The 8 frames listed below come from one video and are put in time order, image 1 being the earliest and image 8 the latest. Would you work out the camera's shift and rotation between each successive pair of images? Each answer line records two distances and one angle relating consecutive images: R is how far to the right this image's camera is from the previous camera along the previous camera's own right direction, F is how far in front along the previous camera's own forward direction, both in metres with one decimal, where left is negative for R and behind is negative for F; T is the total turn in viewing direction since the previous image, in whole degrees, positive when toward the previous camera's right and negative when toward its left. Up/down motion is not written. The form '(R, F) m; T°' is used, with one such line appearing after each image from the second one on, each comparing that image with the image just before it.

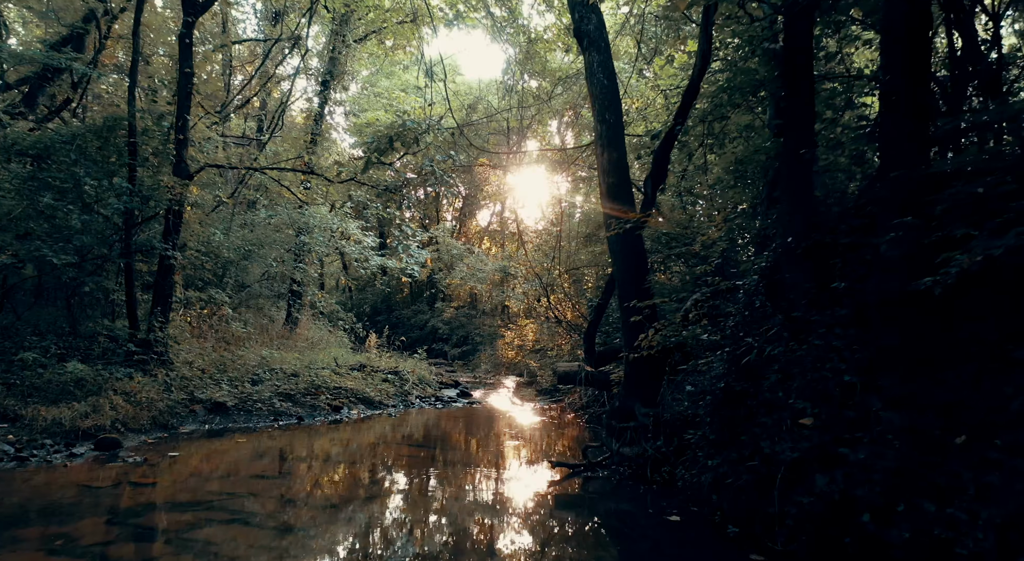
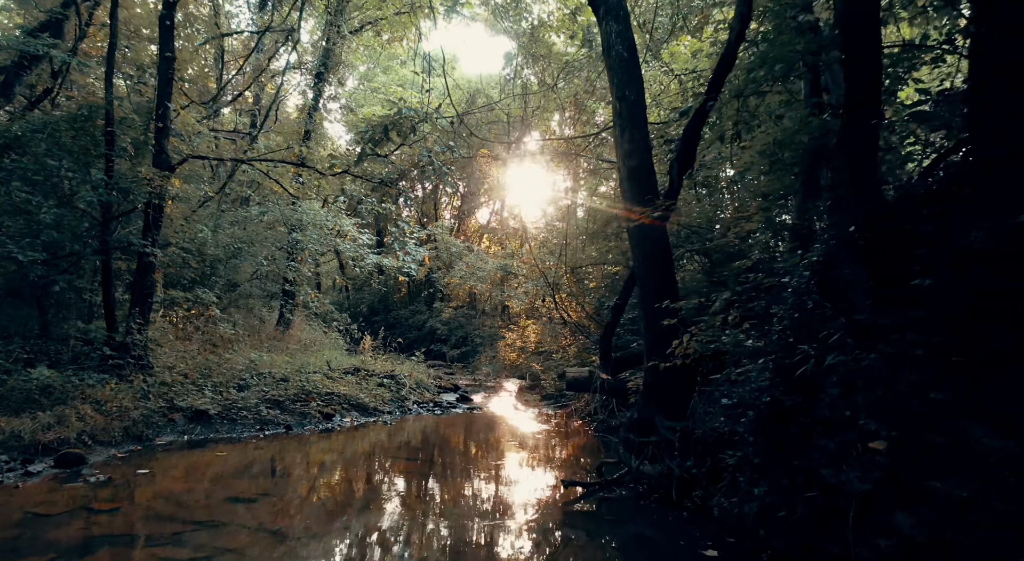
(-0.1, +0.7) m; 0°
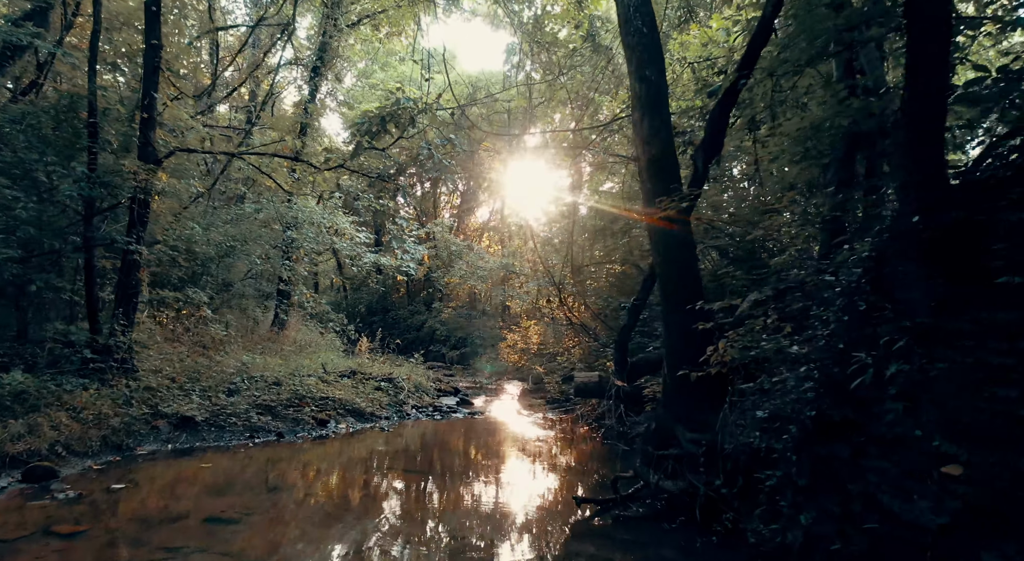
(-0.1, +0.5) m; 0°
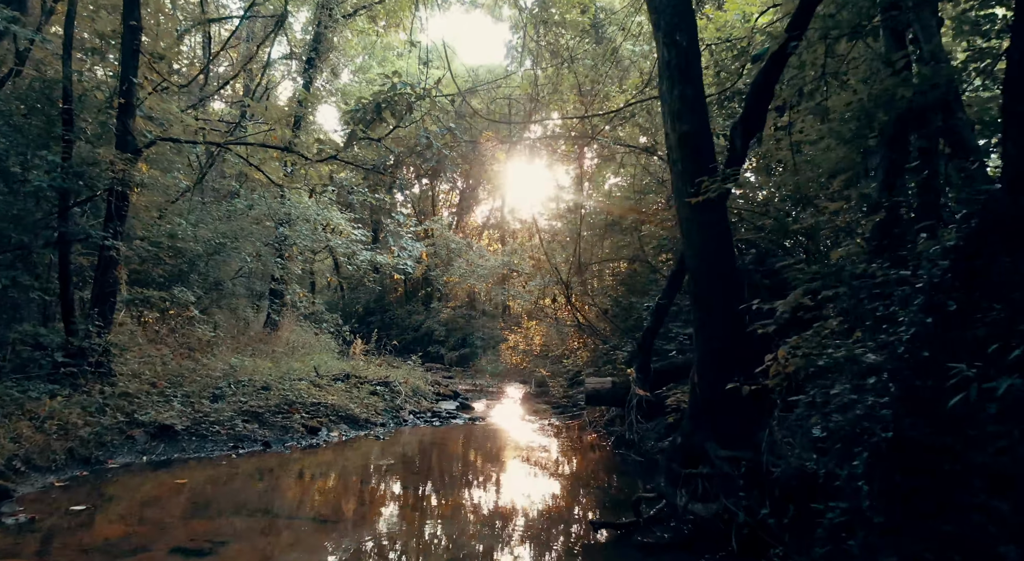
(-0.1, +0.7) m; 0°
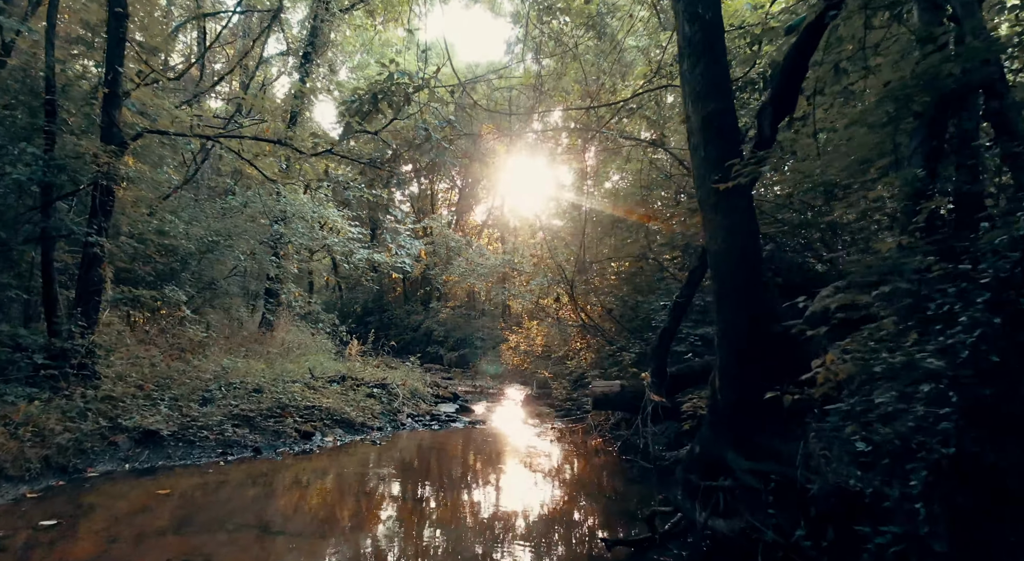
(0.0, +0.4) m; 0°
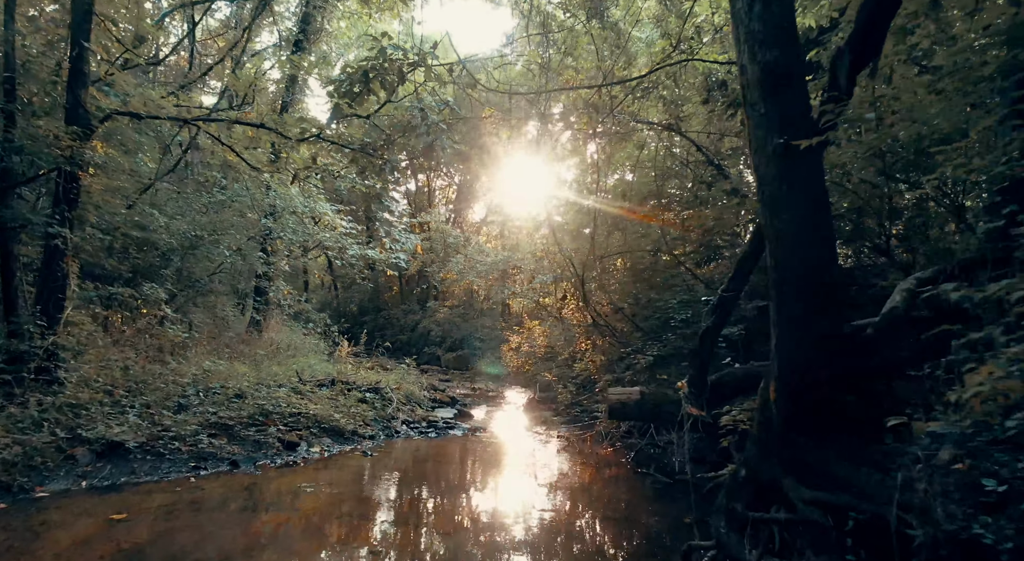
(-0.1, +0.8) m; 0°
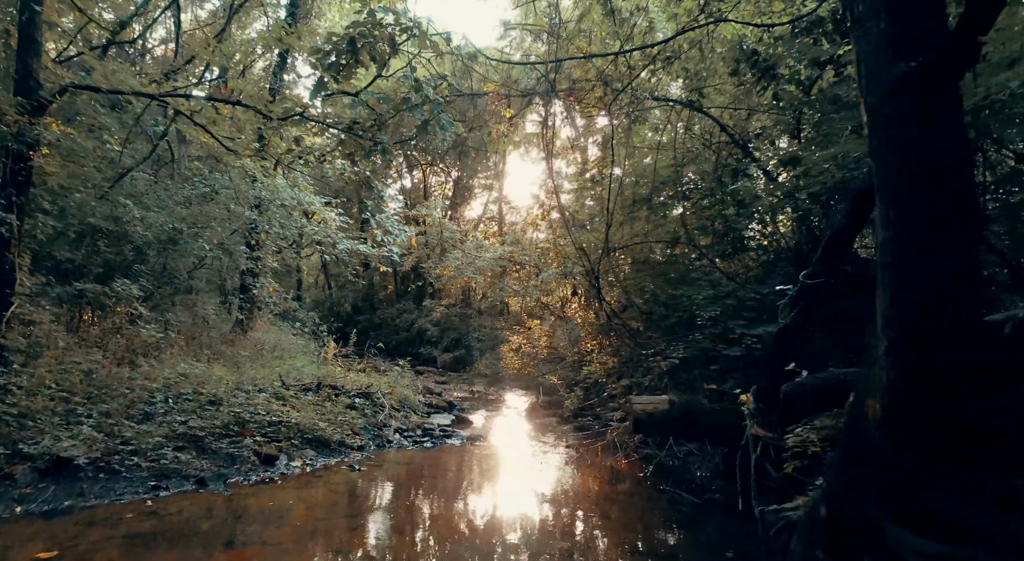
(-0.1, +0.9) m; 0°
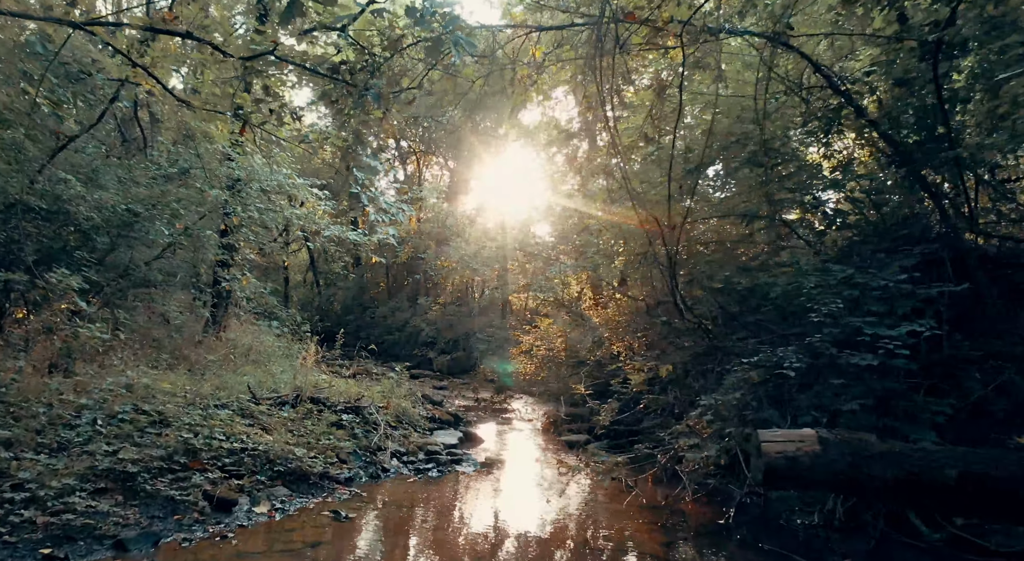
(-0.4, +1.9) m; +1°
